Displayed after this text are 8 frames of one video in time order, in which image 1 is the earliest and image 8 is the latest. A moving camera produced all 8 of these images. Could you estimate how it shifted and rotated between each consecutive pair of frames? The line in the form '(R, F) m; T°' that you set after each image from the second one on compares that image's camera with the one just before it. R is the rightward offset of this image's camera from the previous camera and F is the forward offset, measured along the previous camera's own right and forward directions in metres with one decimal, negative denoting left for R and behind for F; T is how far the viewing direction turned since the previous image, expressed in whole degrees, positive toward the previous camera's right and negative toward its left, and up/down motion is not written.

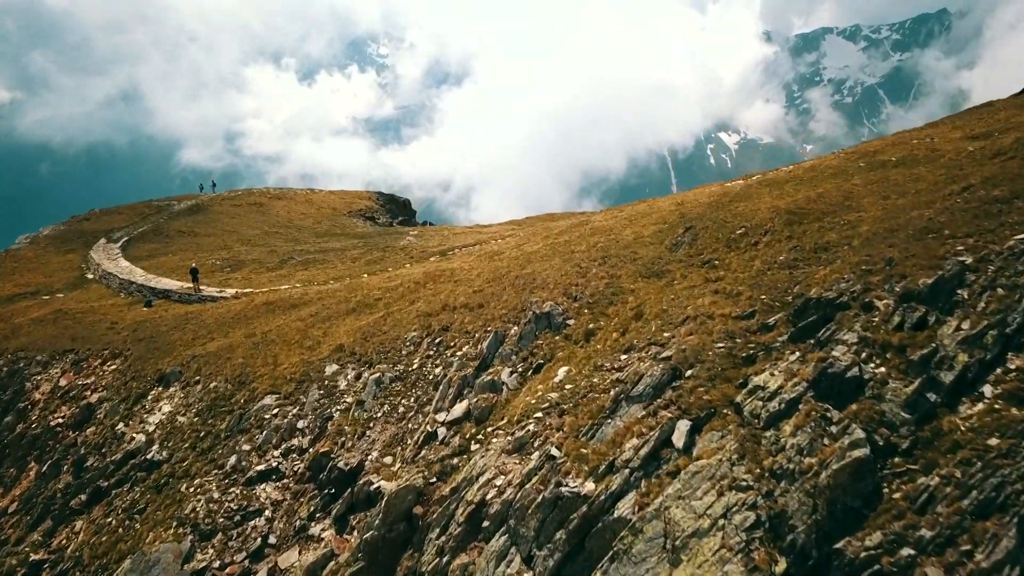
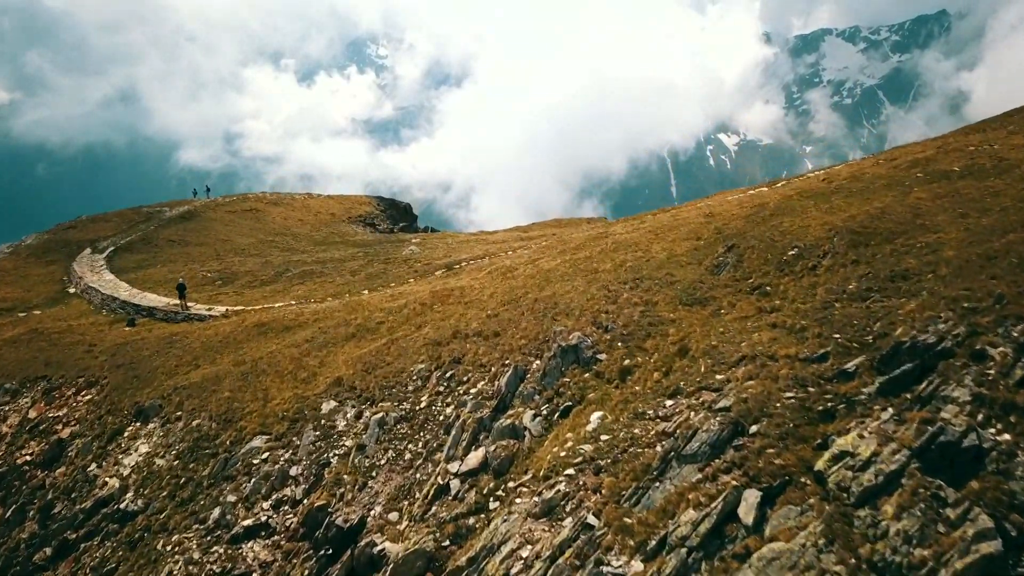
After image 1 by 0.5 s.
(-0.8, +3.8) m; 0°
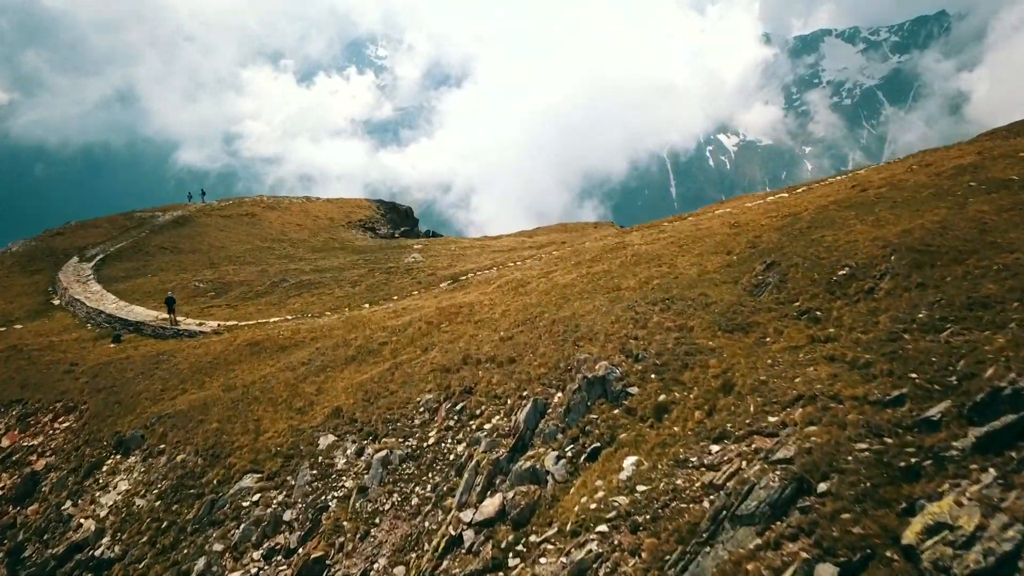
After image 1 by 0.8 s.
(-0.6, +2.8) m; 0°
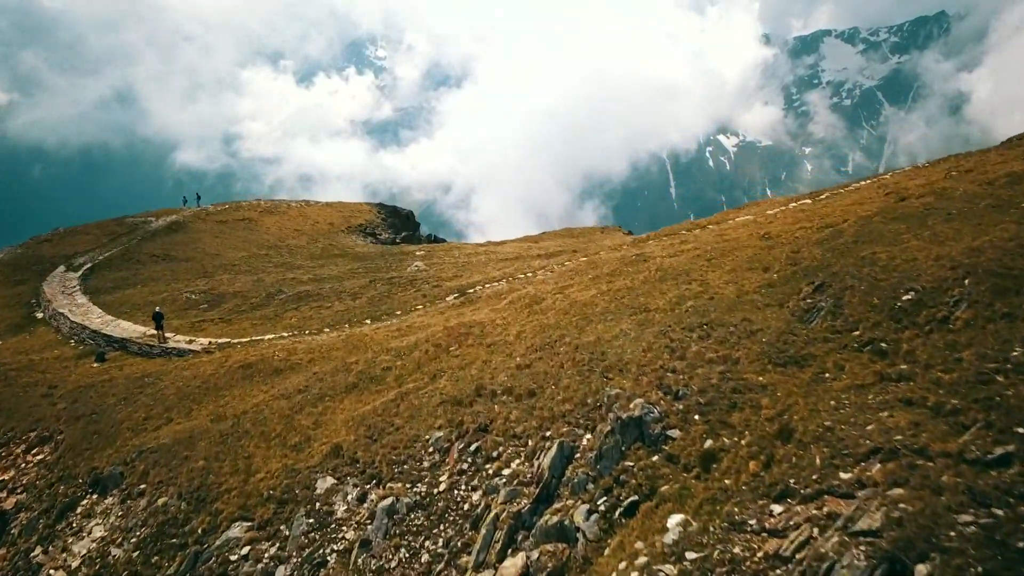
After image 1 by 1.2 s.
(-0.7, +2.9) m; 0°
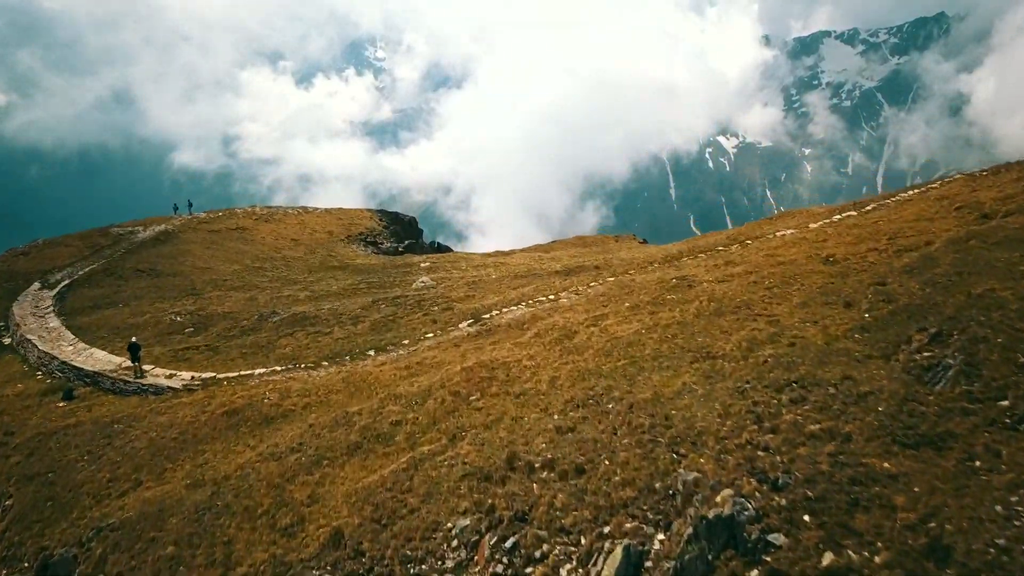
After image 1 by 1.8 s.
(-1.1, +4.8) m; 0°
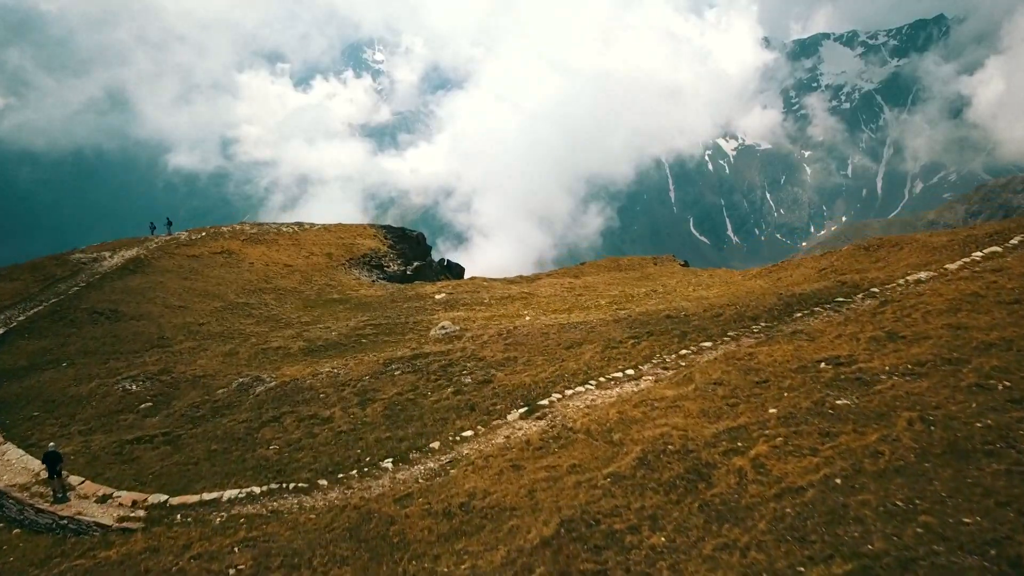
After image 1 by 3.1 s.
(-2.6, +10.8) m; 0°
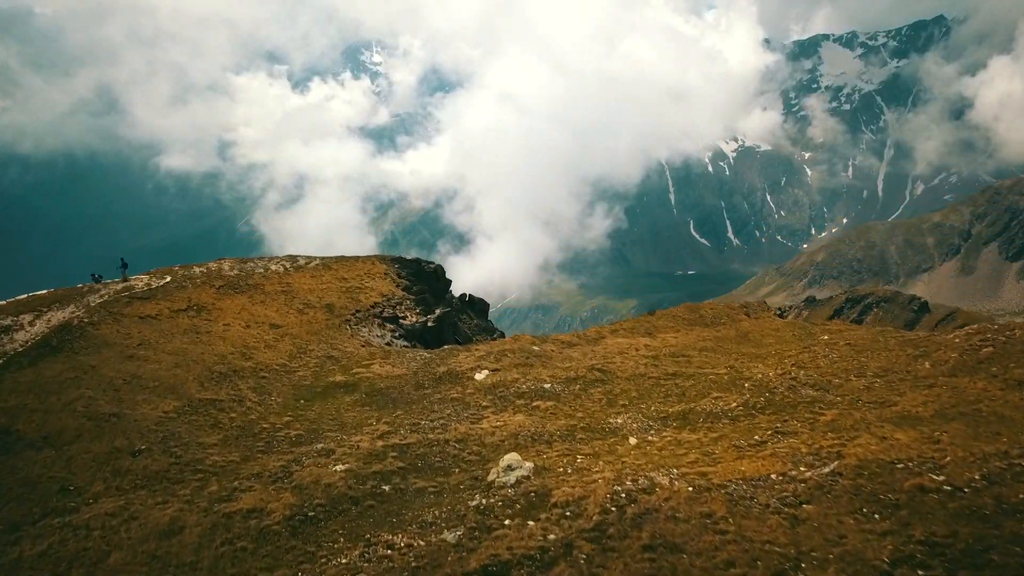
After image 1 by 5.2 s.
(-4.3, +17.2) m; 0°
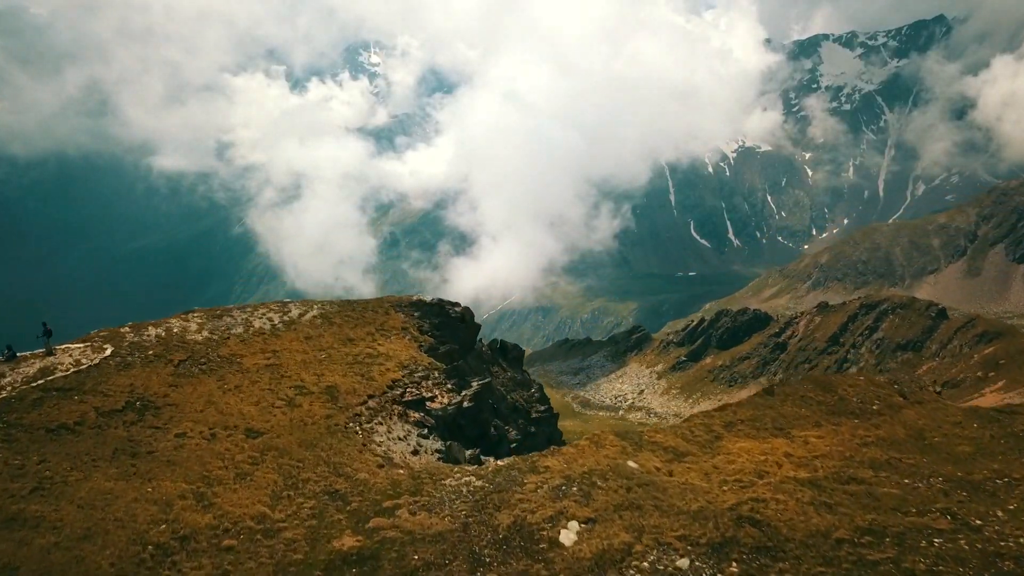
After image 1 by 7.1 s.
(-4.2, +16.7) m; 0°
